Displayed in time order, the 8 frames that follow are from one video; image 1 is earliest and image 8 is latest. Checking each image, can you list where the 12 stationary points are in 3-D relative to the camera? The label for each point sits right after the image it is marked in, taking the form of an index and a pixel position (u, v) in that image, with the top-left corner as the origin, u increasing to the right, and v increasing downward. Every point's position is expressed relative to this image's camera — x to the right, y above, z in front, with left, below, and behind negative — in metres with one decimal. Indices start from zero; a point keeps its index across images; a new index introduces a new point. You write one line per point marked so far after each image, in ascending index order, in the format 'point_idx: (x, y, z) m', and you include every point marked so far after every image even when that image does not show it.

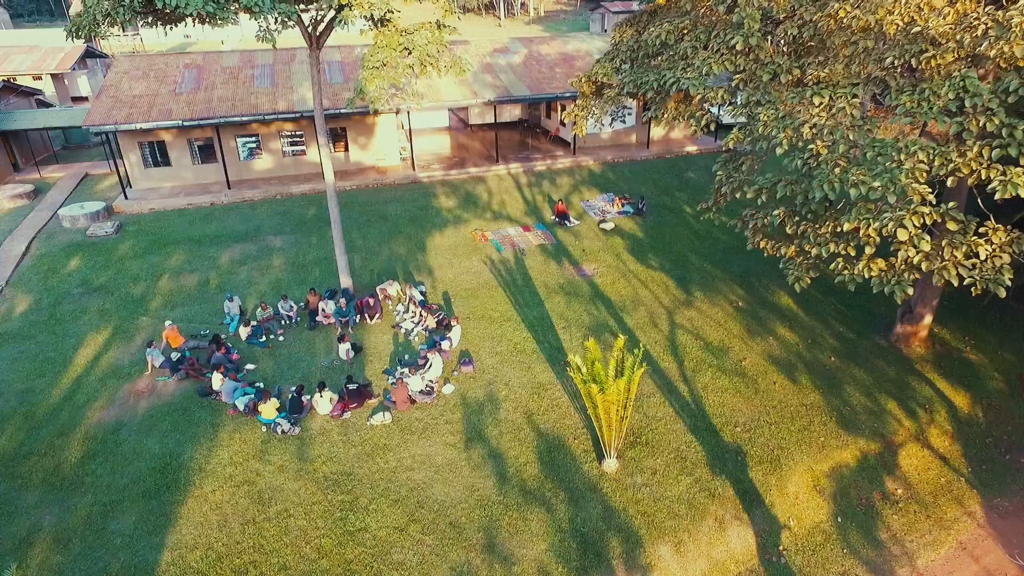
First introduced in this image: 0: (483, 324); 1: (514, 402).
0: (-0.8, -1.0, +16.9) m
1: (+0.1, -2.6, +14.1) m
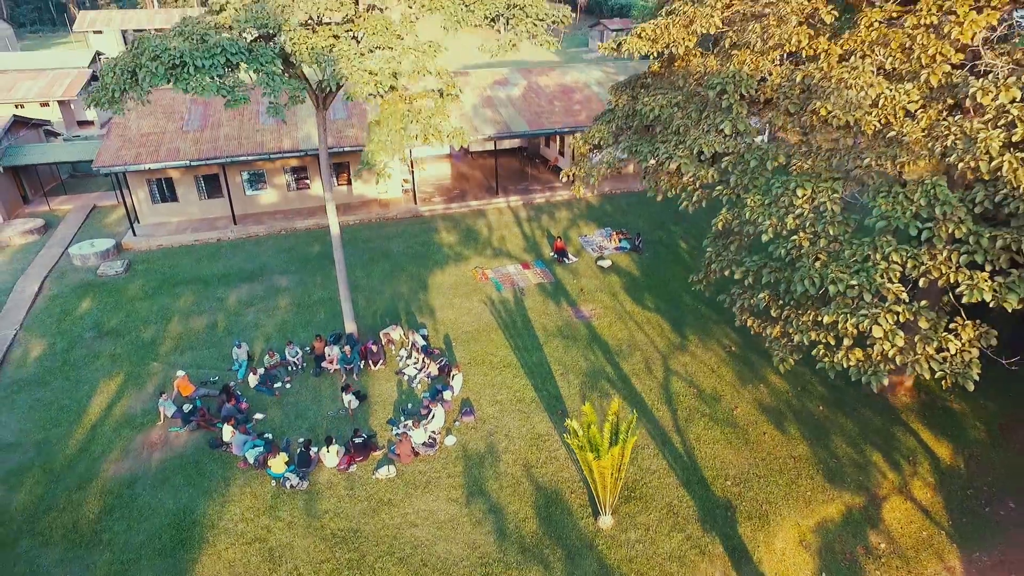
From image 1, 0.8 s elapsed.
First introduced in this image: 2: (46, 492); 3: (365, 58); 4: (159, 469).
0: (-0.8, -2.4, +17.5) m
1: (+0.1, -3.9, +14.7) m
2: (-10.4, -4.6, +13.8) m
3: (-3.1, +4.8, +12.9) m
4: (-8.1, -4.2, +14.2) m
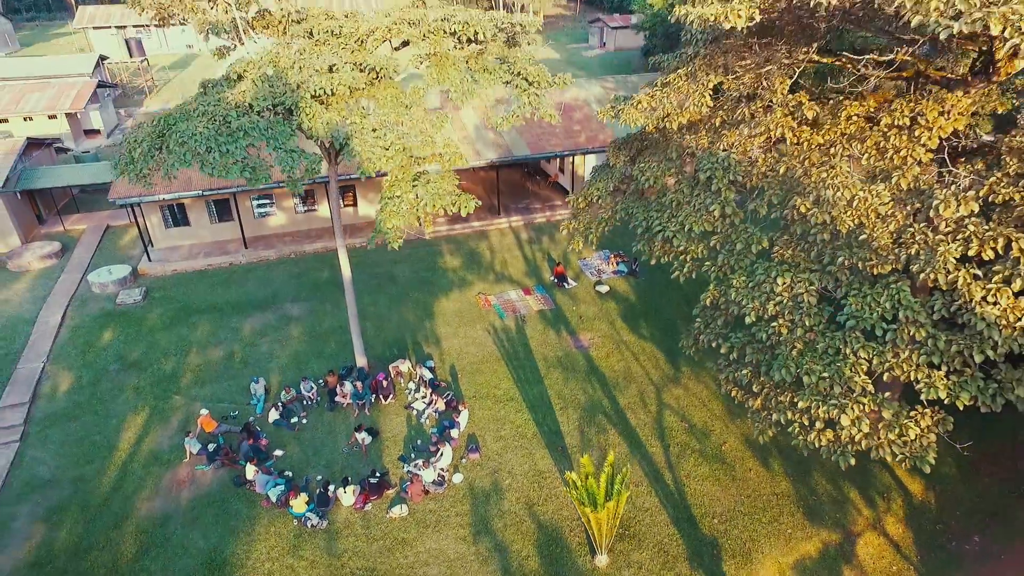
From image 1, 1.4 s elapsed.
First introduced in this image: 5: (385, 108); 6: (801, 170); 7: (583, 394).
0: (-0.7, -3.5, +18.5) m
1: (+0.1, -5.2, +15.8) m
2: (-10.3, -5.9, +14.9) m
3: (-3.0, +3.4, +13.7) m
4: (-8.1, -5.5, +15.4) m
5: (-2.9, +4.2, +14.2) m
6: (+5.3, +2.2, +11.3) m
7: (+2.2, -3.2, +19.0) m
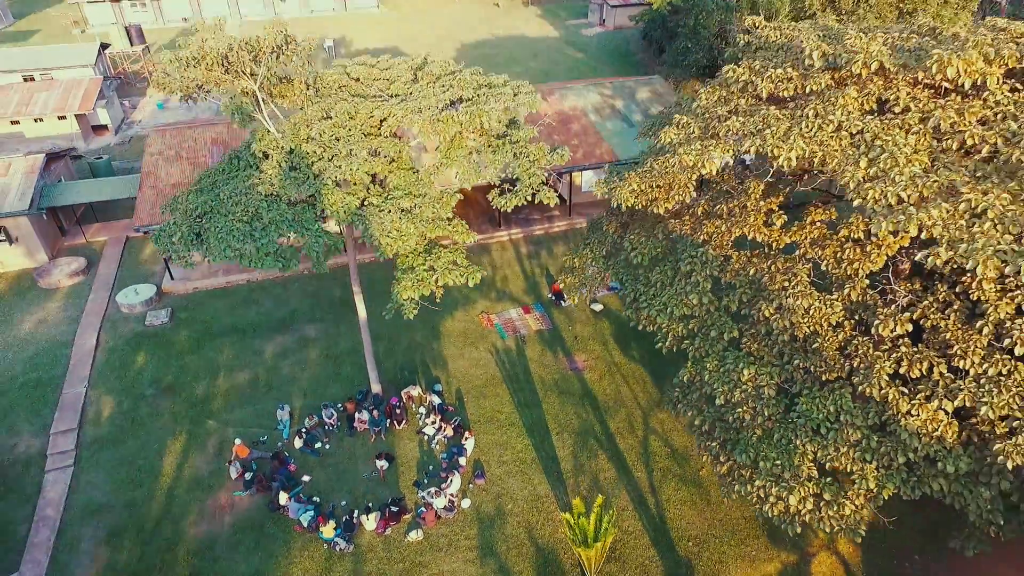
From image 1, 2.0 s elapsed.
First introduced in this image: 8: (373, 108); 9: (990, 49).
0: (-0.7, -4.7, +20.6) m
1: (+0.2, -6.6, +18.0) m
2: (-10.3, -7.4, +17.1) m
3: (-2.9, +1.8, +15.1) m
4: (-8.0, -6.9, +17.6) m
5: (-2.8, +2.6, +15.6) m
6: (+5.4, +0.3, +12.9) m
7: (+2.2, -4.4, +21.1) m
8: (-3.5, +4.6, +15.5) m
9: (+8.1, +3.9, +10.5) m
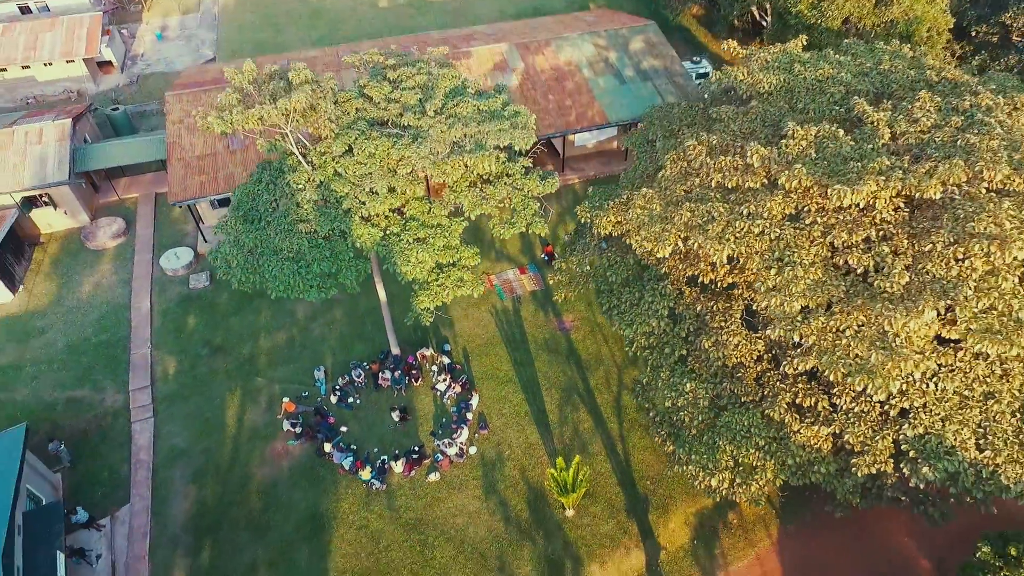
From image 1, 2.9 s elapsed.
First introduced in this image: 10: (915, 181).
0: (-0.8, -4.0, +25.0) m
1: (+0.1, -6.4, +22.8) m
2: (-10.4, -7.2, +22.1) m
3: (-3.0, +1.3, +18.3) m
4: (-8.1, -6.7, +22.4) m
5: (-2.9, +2.1, +18.5) m
6: (+5.3, -0.6, +16.4) m
7: (+2.1, -3.6, +25.4) m
8: (-3.6, +4.1, +18.0) m
9: (+8.1, +2.4, +13.3) m
10: (+8.4, +2.2, +13.1) m
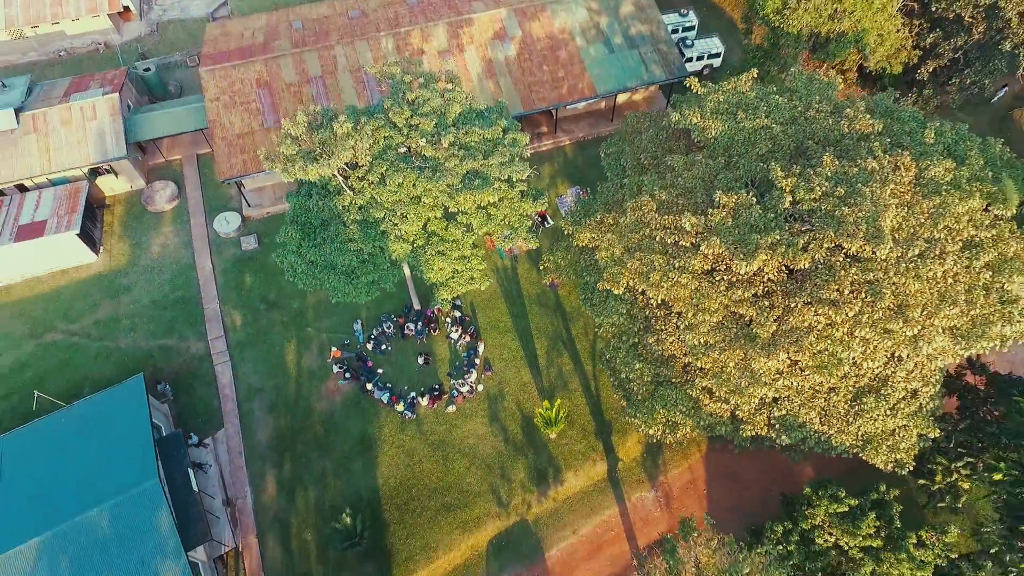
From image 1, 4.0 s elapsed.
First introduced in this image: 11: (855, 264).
0: (-0.9, -2.4, +31.5) m
1: (0.0, -5.2, +30.0) m
2: (-10.4, -6.2, +29.4) m
3: (-3.0, +1.3, +23.8) m
4: (-8.2, -5.7, +29.6) m
5: (-2.9, +2.2, +23.9) m
6: (+5.3, -1.0, +22.5) m
7: (+2.0, -1.9, +31.9) m
8: (-3.6, +3.9, +23.0) m
9: (+8.0, +1.3, +18.8) m
10: (+8.4, +1.0, +18.7) m
11: (+10.4, +0.7, +18.7) m
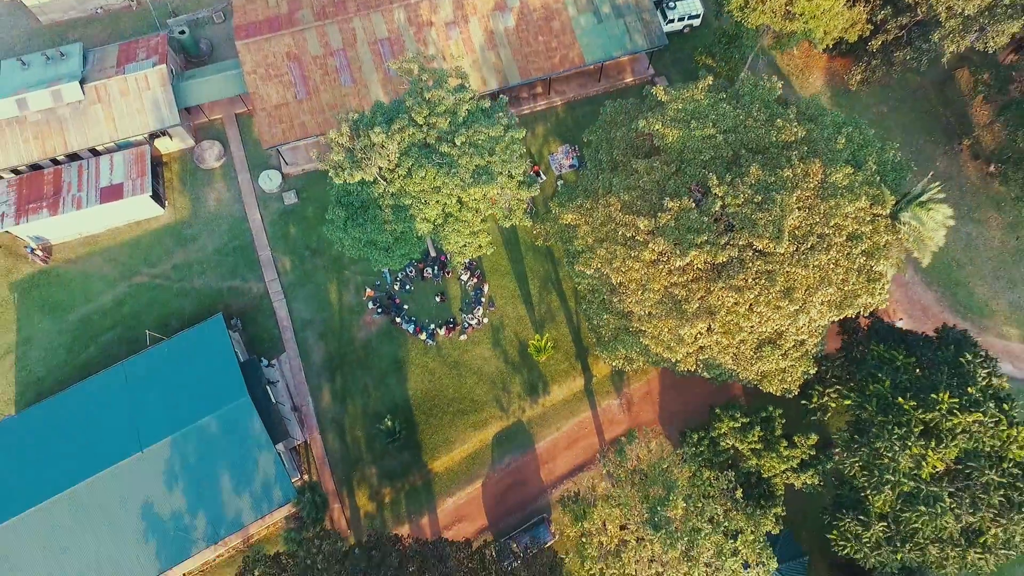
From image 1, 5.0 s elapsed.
0: (-1.0, +0.7, +39.0) m
1: (-0.1, -2.4, +38.0) m
2: (-10.5, -3.5, +37.5) m
3: (-3.1, +2.8, +30.7) m
4: (-8.3, -2.9, +37.7) m
5: (-3.0, +3.7, +30.6) m
6: (+5.2, +0.3, +29.9) m
7: (+2.0, +1.2, +39.2) m
8: (-3.6, +5.3, +29.4) m
9: (+8.0, +1.8, +25.9) m
10: (+8.4, +1.6, +25.7) m
11: (+10.4, +1.2, +25.8) m
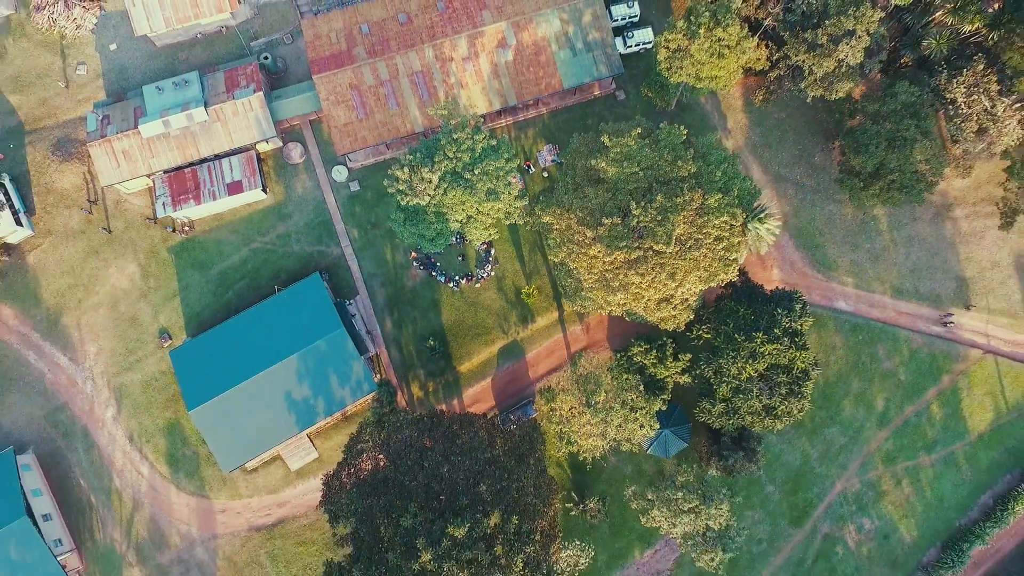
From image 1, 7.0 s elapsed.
0: (-1.1, +4.1, +56.7) m
1: (-0.2, +1.0, +56.3) m
2: (-10.7, -0.2, +56.1) m
3: (-3.2, +4.8, +48.2) m
4: (-8.4, +0.4, +56.1) m
5: (-3.1, +5.6, +48.0) m
6: (+5.1, +2.1, +47.9) m
7: (+1.8, +4.7, +56.9) m
8: (-3.7, +6.9, +46.5) m
9: (+8.0, +2.9, +43.7) m
10: (+8.3, +2.6, +43.6) m
11: (+10.3, +2.3, +43.7) m
